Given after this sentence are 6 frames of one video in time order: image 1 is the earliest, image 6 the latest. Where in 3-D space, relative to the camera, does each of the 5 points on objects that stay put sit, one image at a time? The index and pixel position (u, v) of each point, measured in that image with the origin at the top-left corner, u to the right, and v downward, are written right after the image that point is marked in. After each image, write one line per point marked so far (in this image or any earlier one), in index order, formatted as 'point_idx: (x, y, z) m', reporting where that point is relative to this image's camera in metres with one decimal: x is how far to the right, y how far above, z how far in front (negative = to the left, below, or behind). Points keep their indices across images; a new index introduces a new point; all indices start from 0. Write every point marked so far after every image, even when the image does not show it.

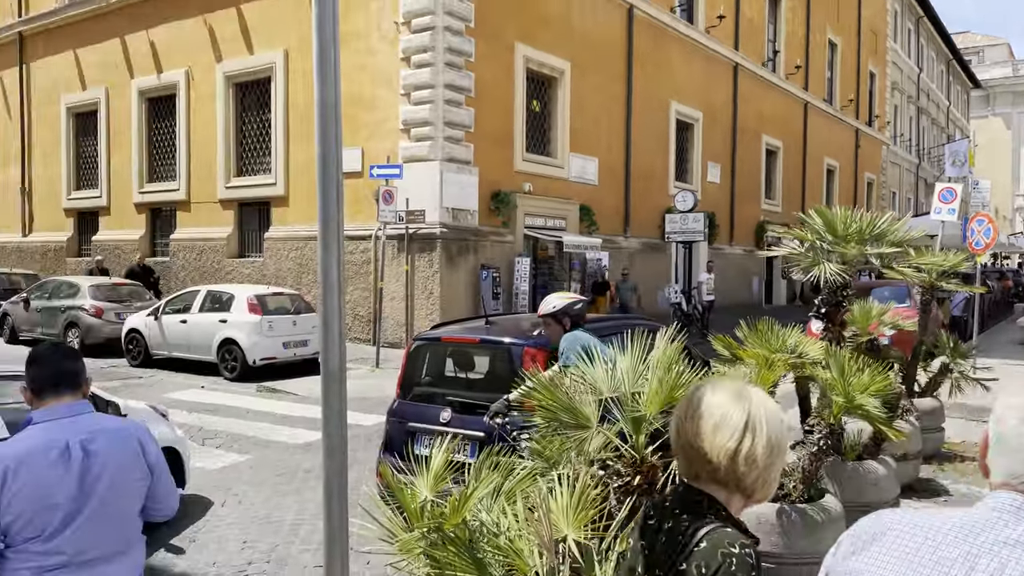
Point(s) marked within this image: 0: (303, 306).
0: (-3.5, -0.3, +12.7) m
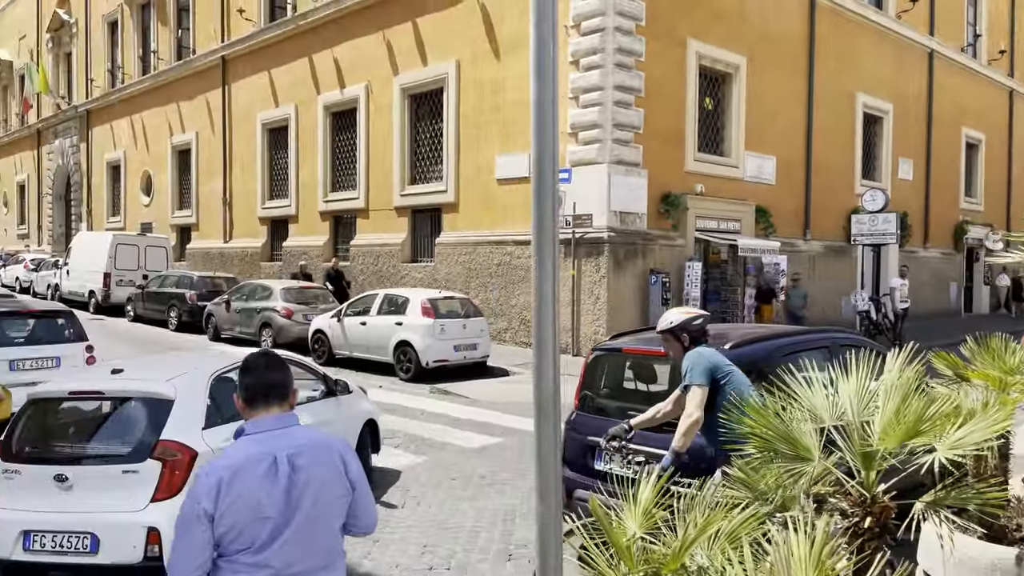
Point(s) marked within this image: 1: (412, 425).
0: (-0.7, -0.4, +12.9) m
1: (-1.2, -1.7, +9.3) m
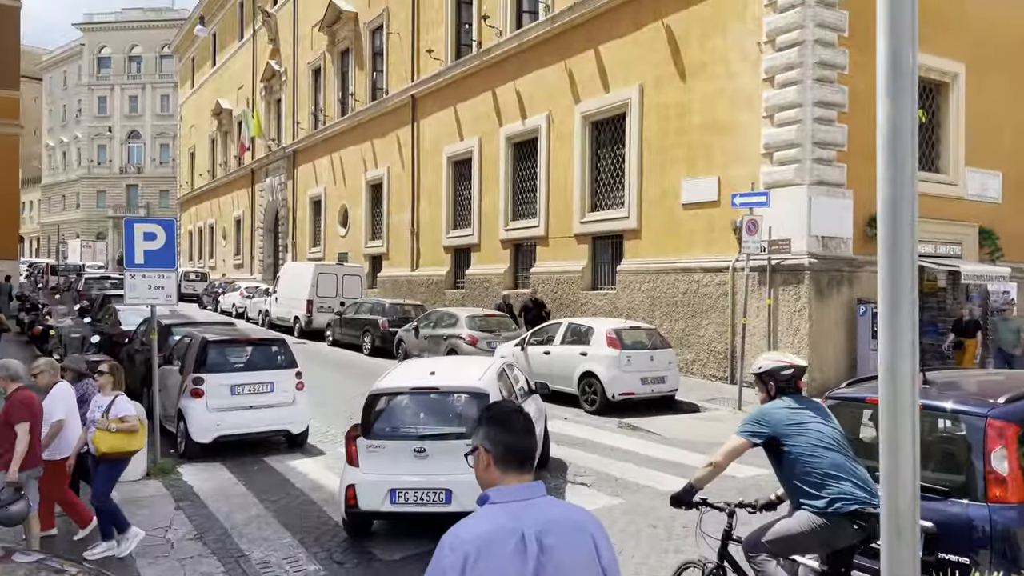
0: (+2.4, -0.9, +12.4) m
1: (+1.1, -2.0, +9.0) m
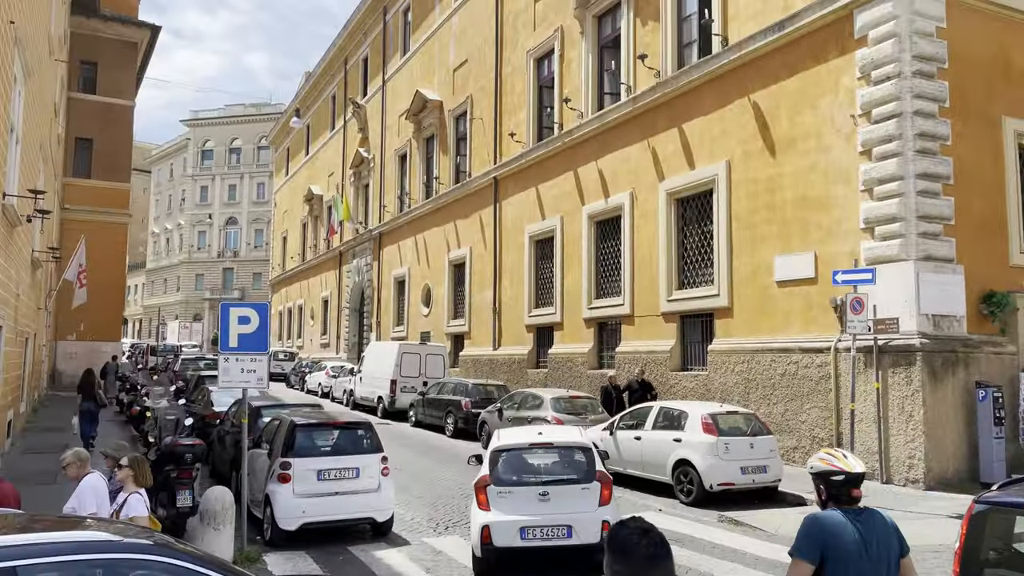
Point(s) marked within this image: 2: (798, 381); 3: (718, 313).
0: (+3.7, -2.1, +11.7) m
1: (+2.1, -2.9, +8.3) m
2: (+5.2, -1.7, +14.1) m
3: (+4.3, -0.5, +16.3) m
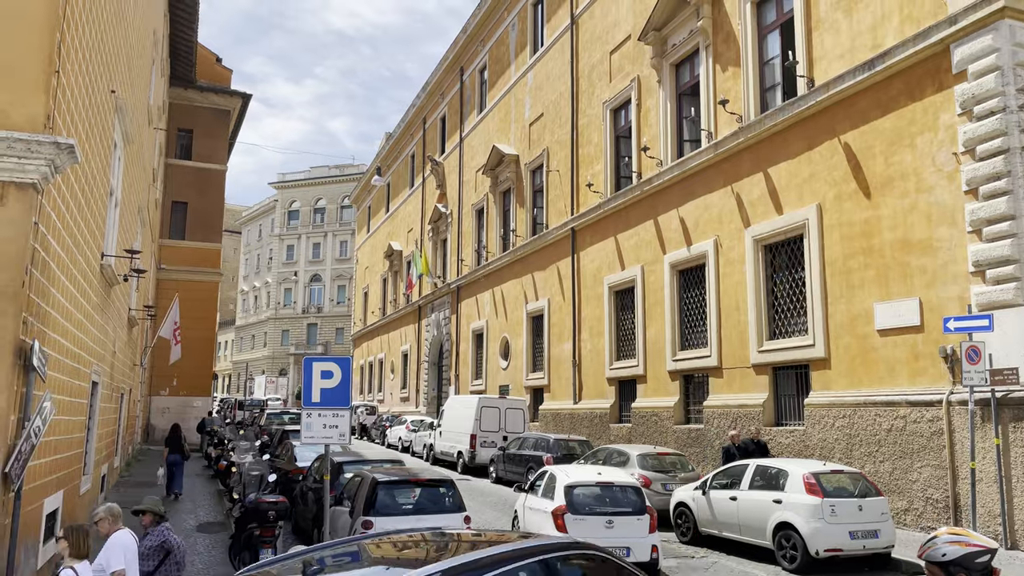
0: (+5.0, -2.8, +10.8) m
1: (+3.0, -3.4, +7.6) m
2: (+6.6, -2.5, +13.1) m
3: (+6.0, -1.5, +15.4) m
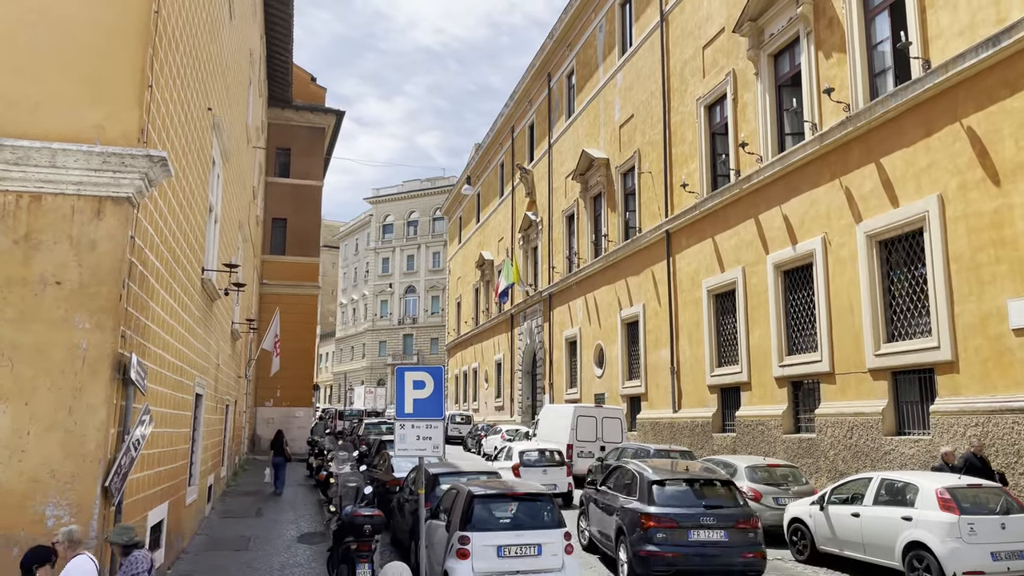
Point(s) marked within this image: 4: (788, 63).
0: (+6.3, -2.7, +9.7) m
1: (+3.9, -3.4, +6.7) m
2: (+8.2, -2.4, +11.7) m
3: (+7.8, -1.5, +14.1) m
4: (+7.1, +5.8, +19.9) m
